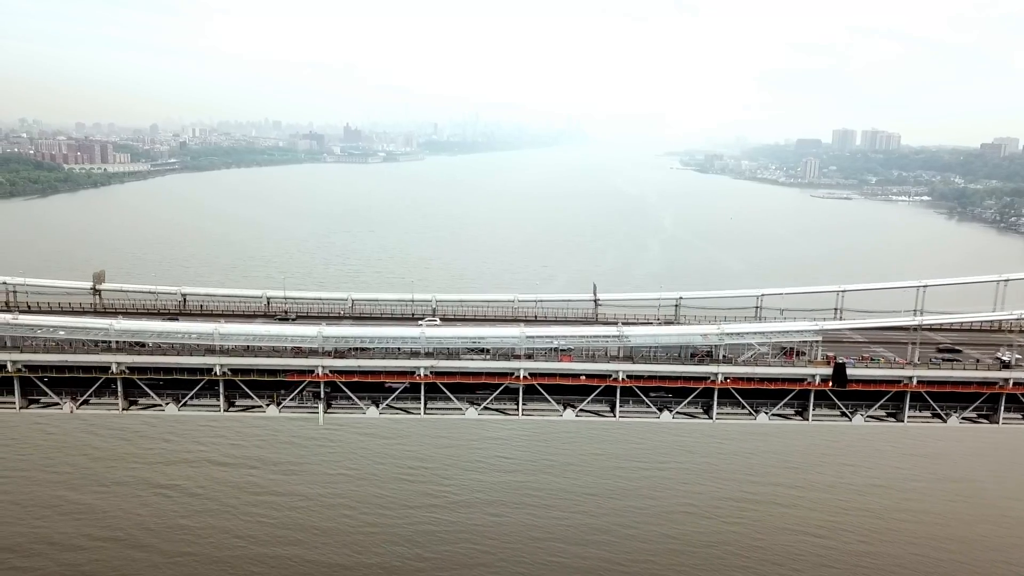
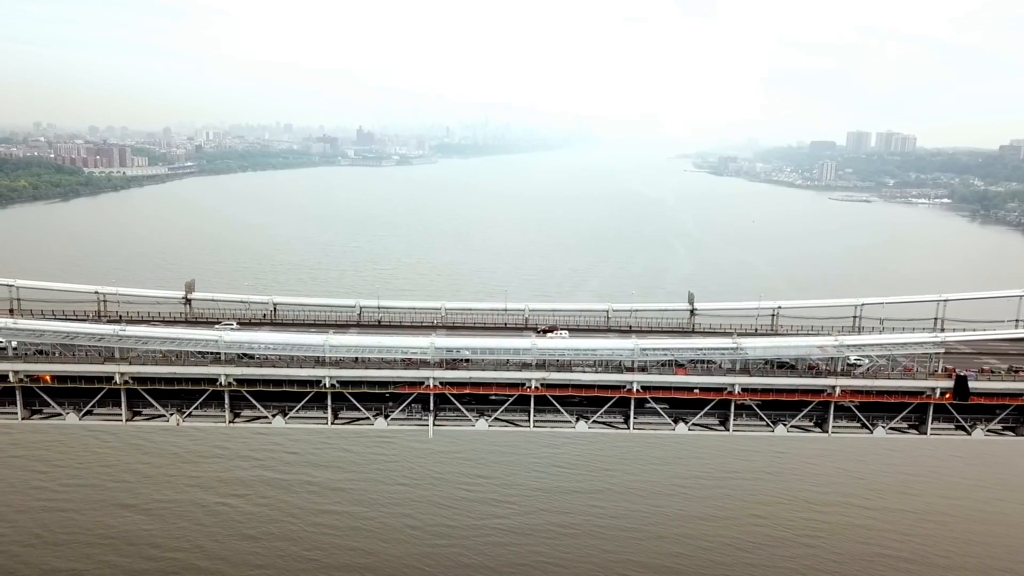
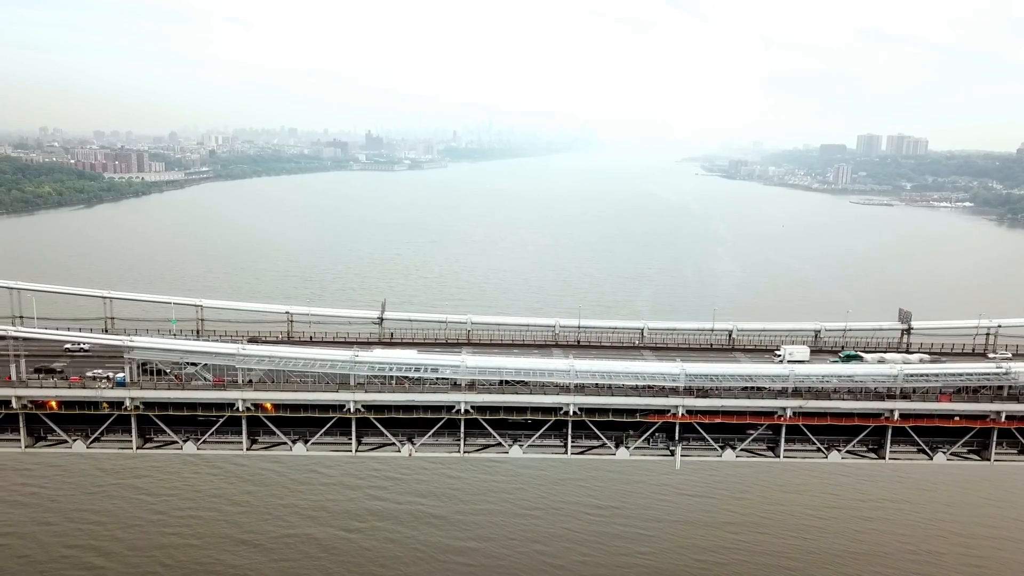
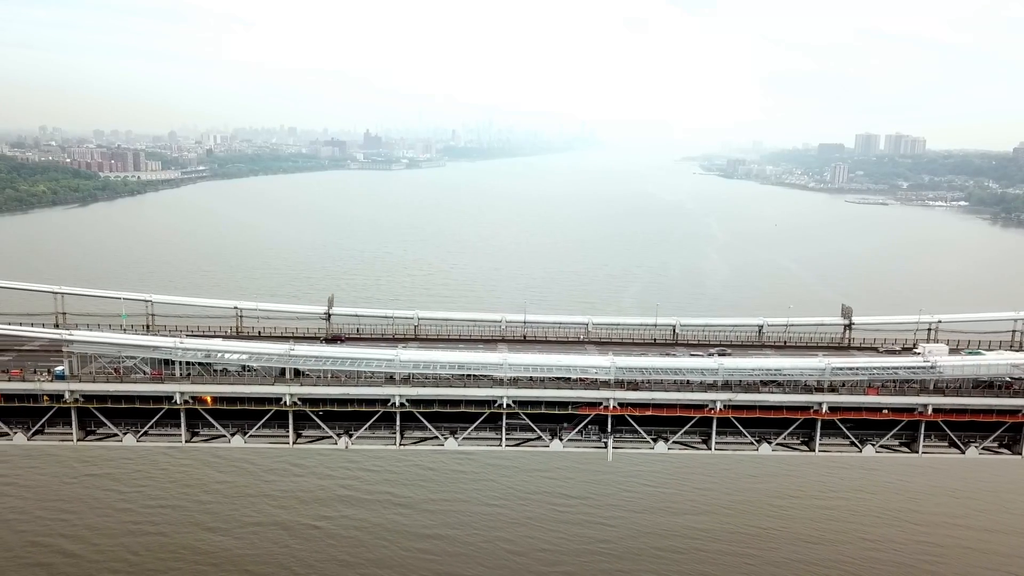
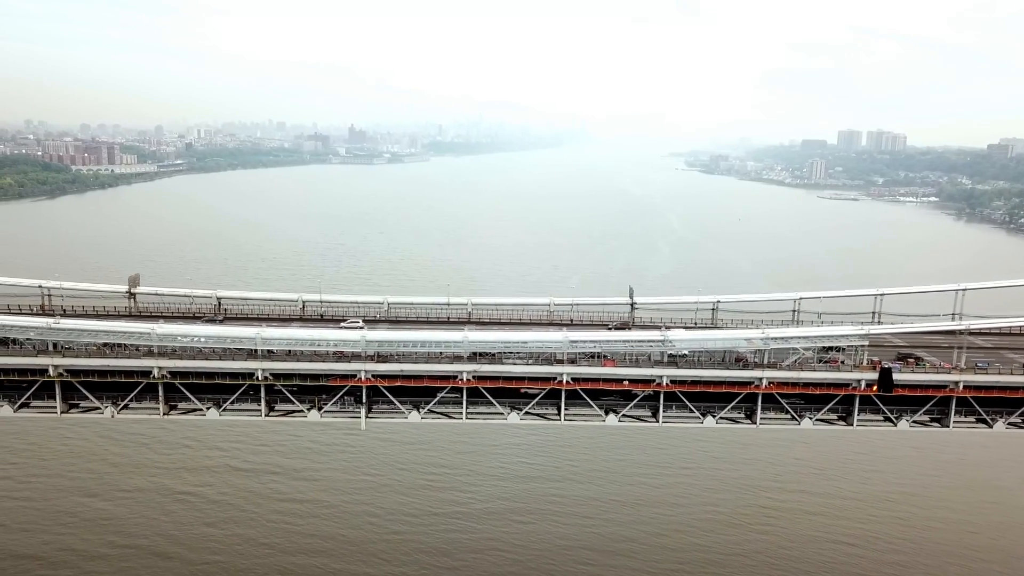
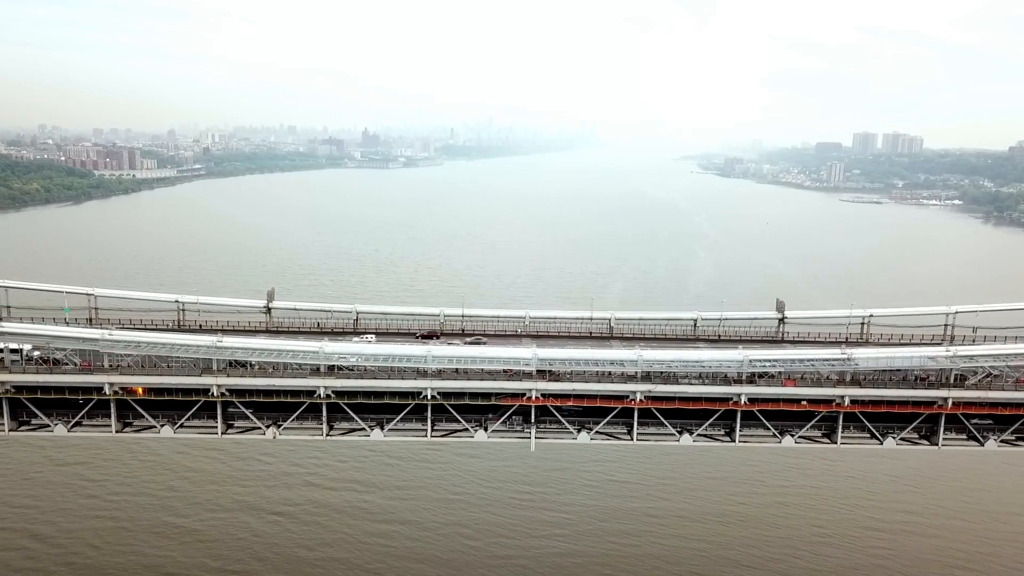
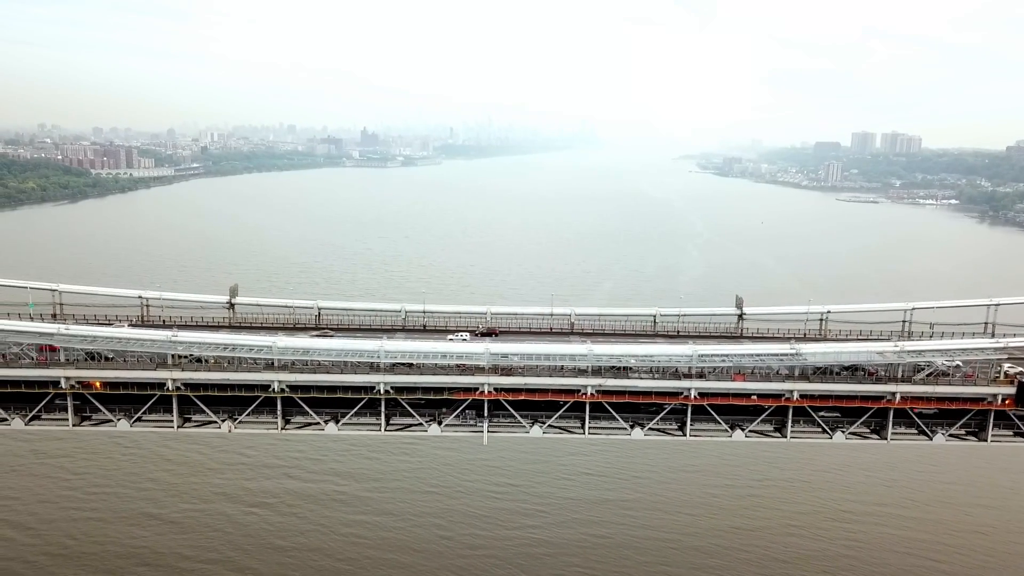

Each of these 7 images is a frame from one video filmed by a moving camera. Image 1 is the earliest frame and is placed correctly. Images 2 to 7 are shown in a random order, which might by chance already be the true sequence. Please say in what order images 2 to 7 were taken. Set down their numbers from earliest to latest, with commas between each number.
5, 2, 7, 6, 4, 3
